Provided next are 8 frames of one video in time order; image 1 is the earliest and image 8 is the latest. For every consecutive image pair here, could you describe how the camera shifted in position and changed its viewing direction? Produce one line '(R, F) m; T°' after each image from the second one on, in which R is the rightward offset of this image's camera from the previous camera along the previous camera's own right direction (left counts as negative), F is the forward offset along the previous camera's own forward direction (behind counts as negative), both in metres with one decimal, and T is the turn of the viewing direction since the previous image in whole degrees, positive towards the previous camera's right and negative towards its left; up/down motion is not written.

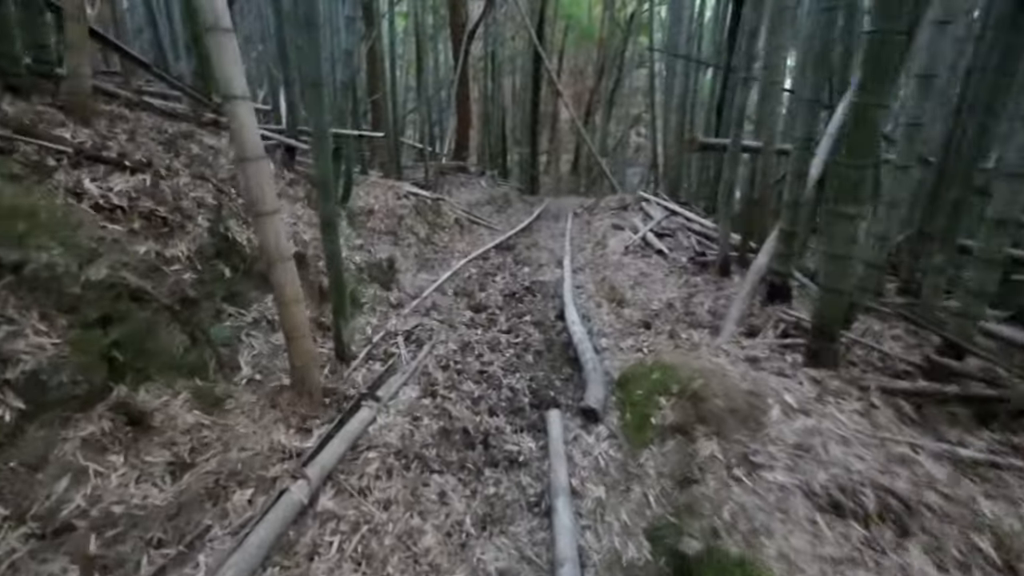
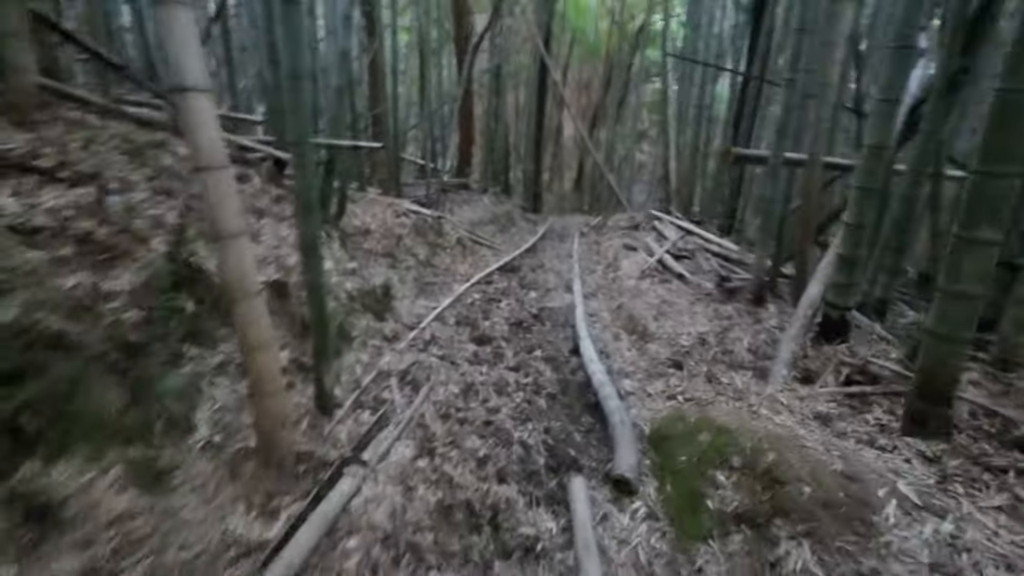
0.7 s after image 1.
(-0.1, +0.4) m; 0°
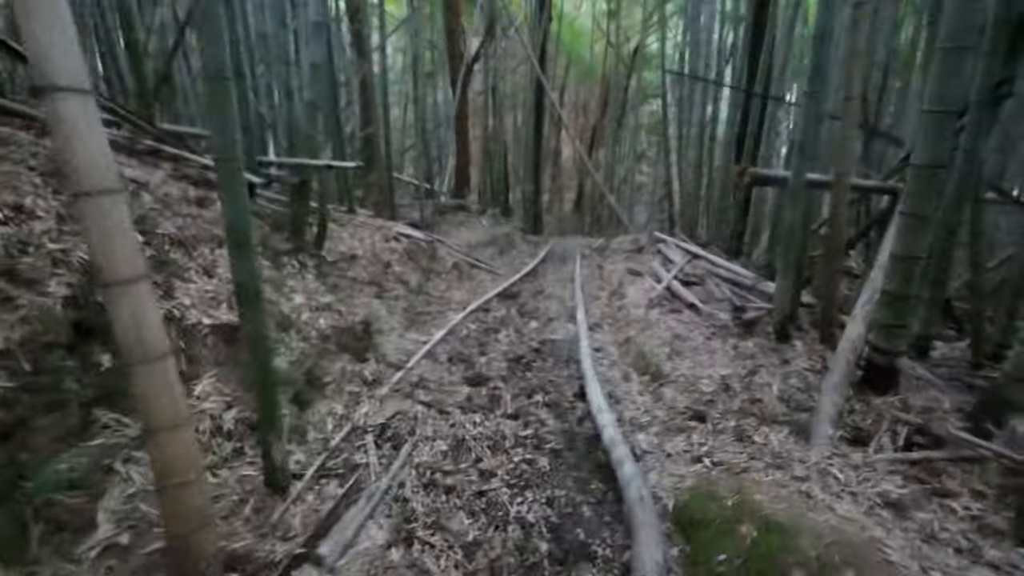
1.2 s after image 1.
(0.0, +0.4) m; 0°
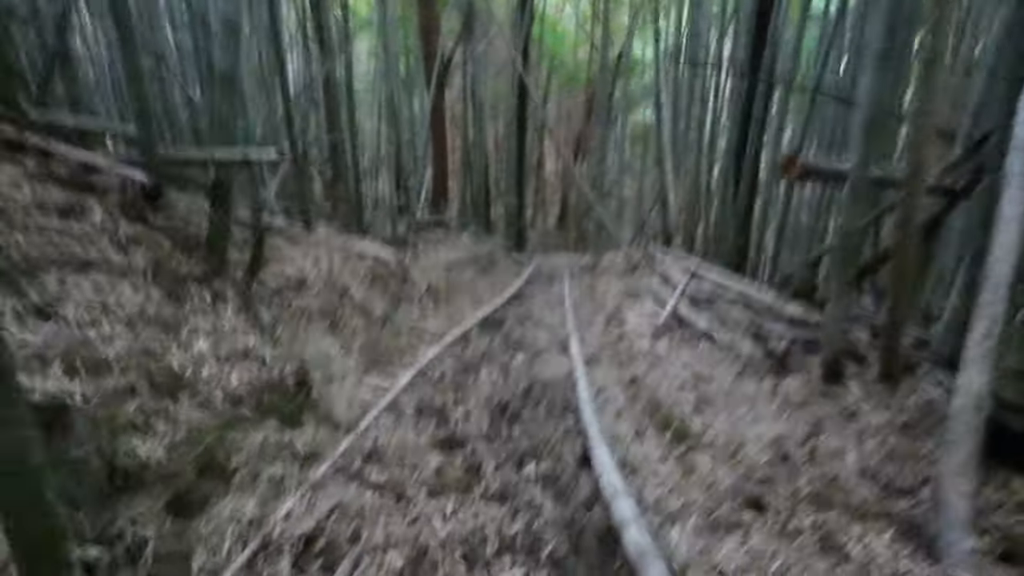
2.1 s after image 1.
(0.0, +0.8) m; +2°
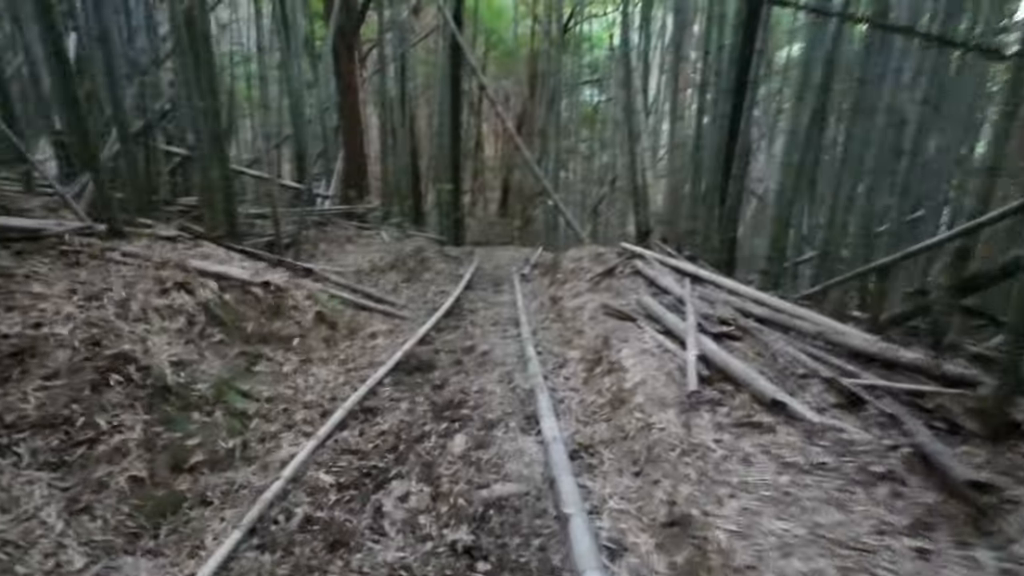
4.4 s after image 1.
(+0.1, +1.7) m; +6°
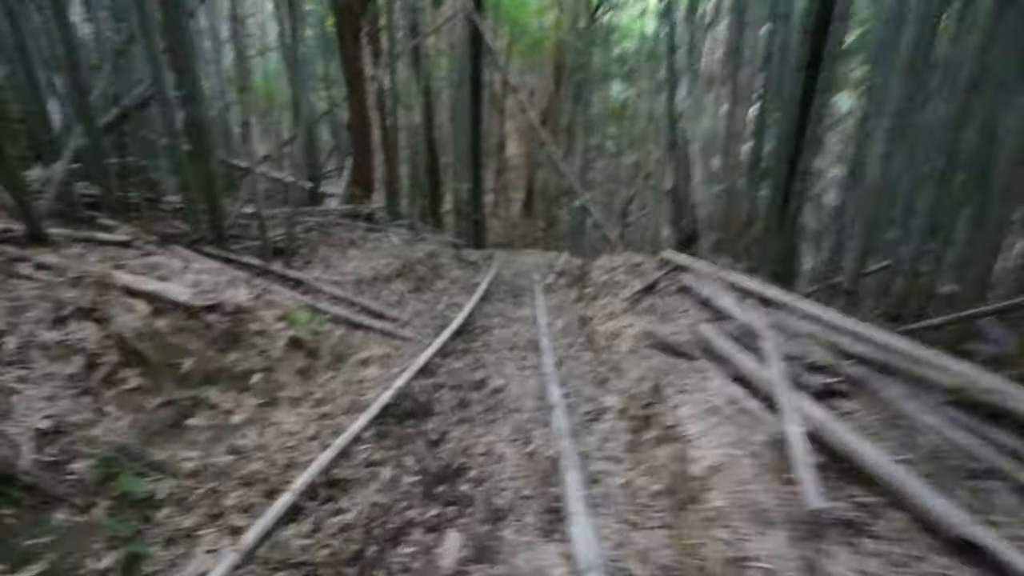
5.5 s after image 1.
(0.0, +0.8) m; -3°
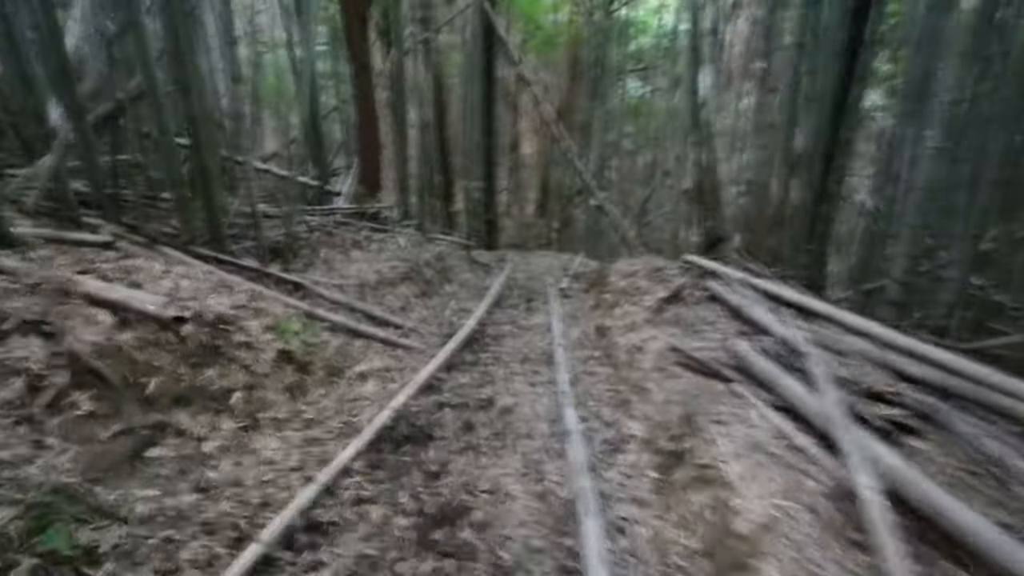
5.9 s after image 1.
(0.0, +0.3) m; -1°
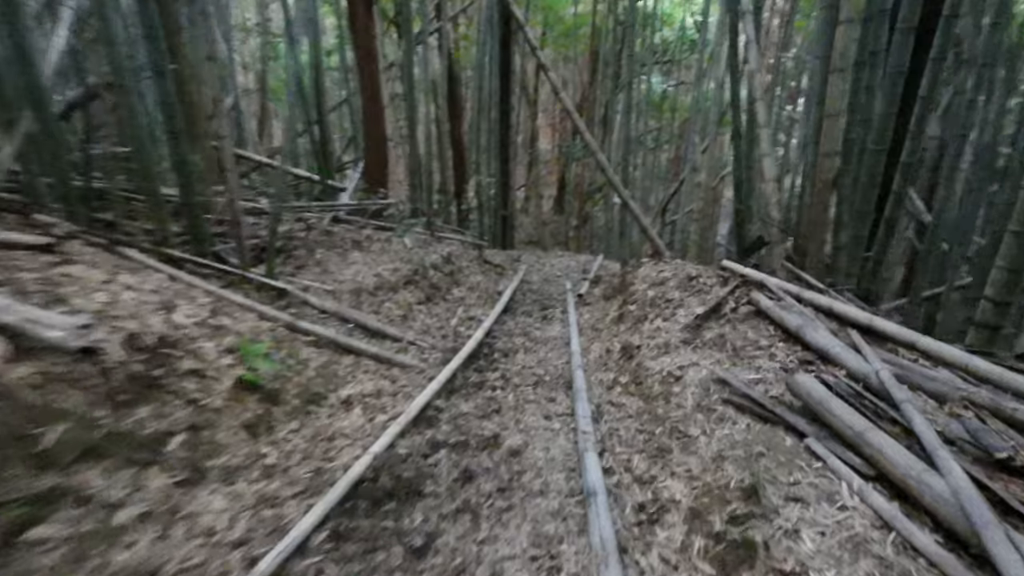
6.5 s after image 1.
(0.0, +0.5) m; -2°
